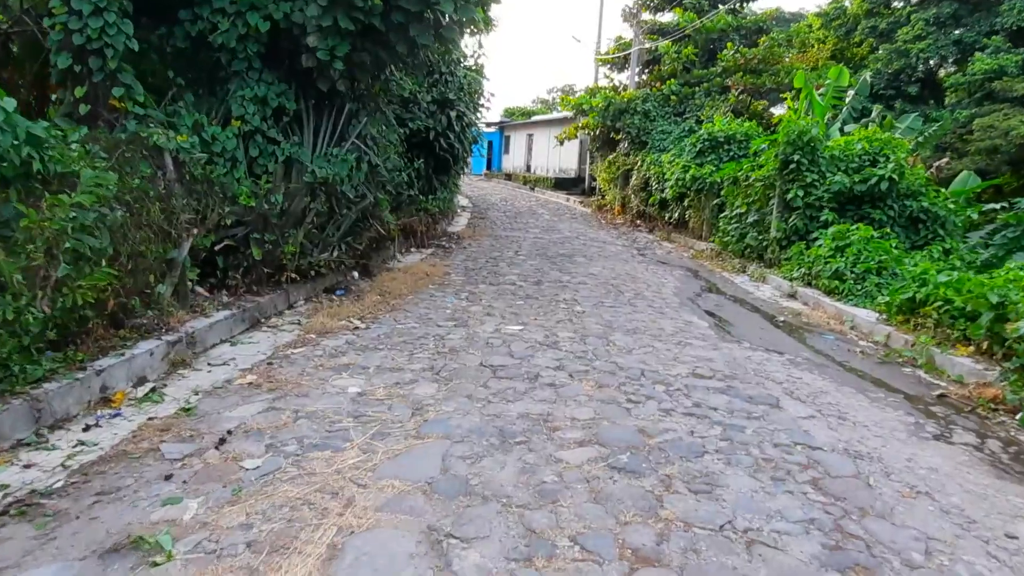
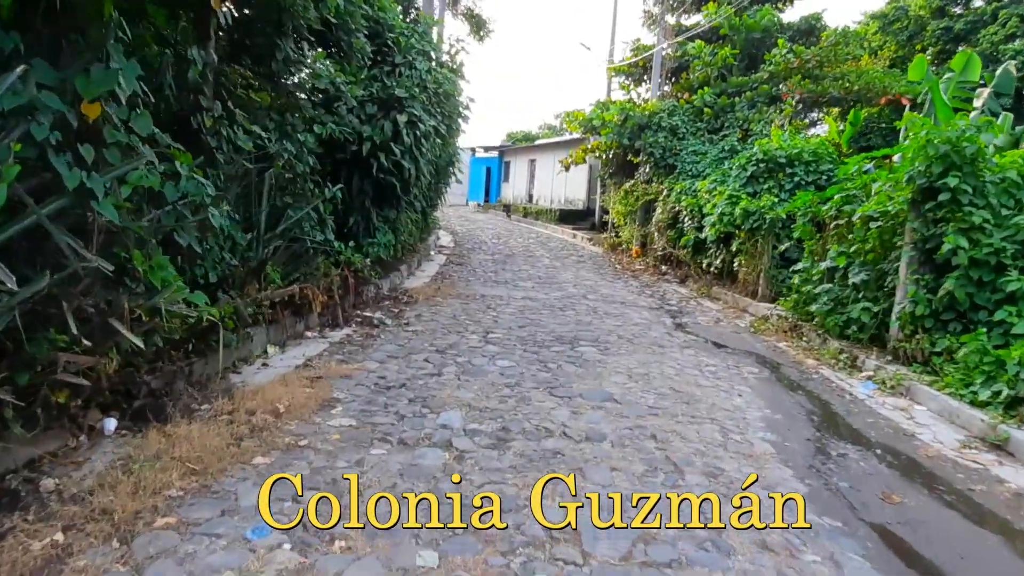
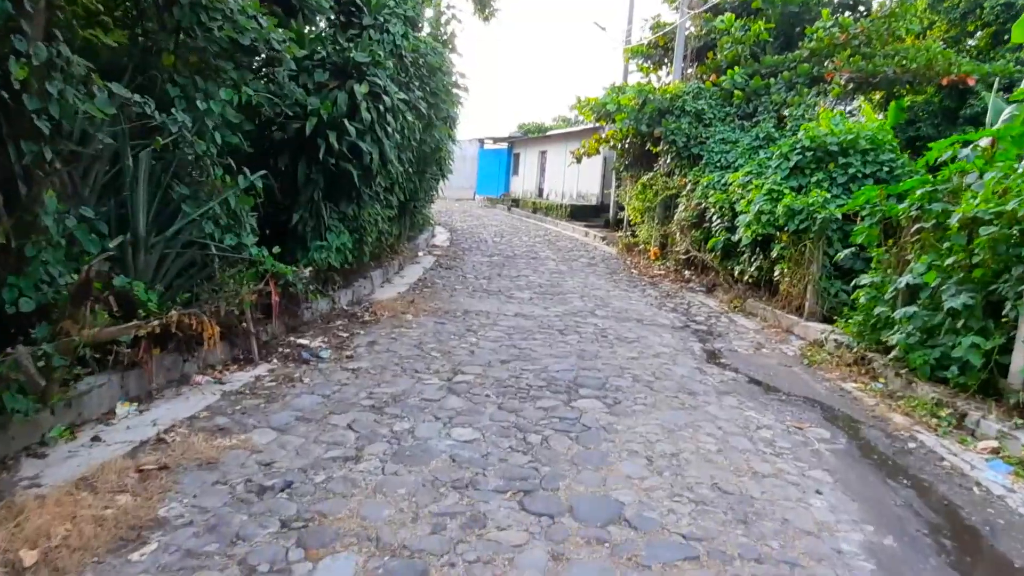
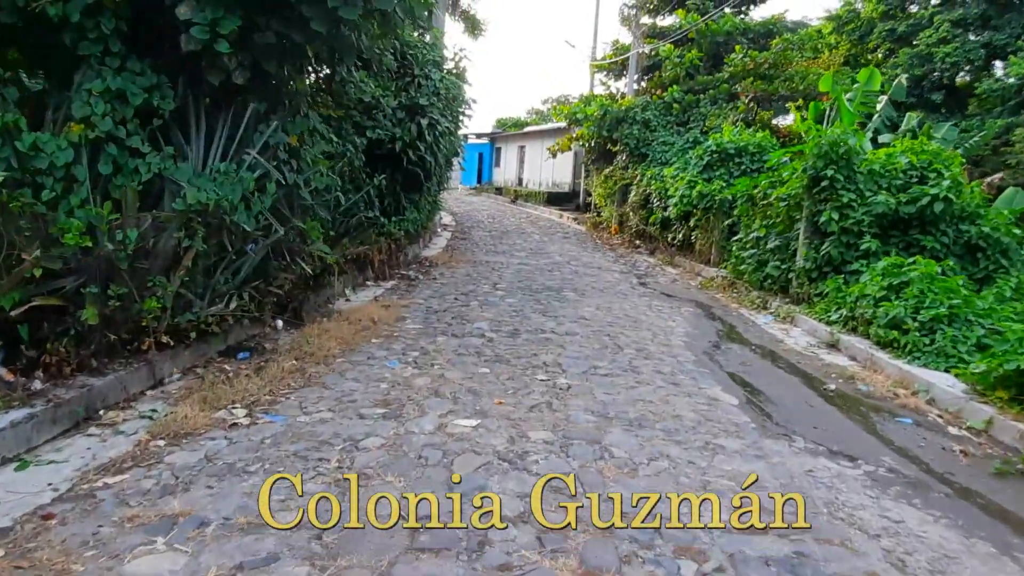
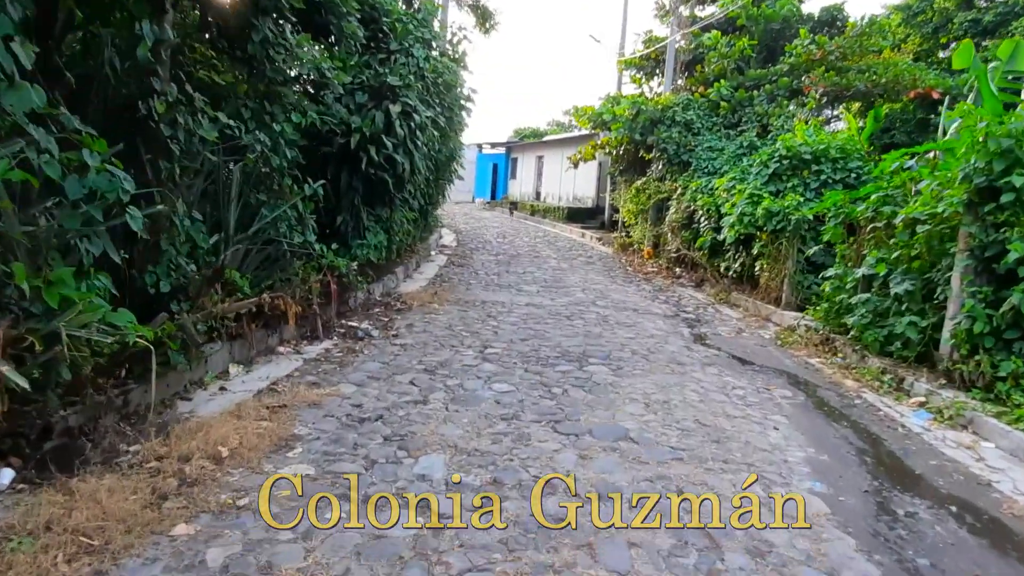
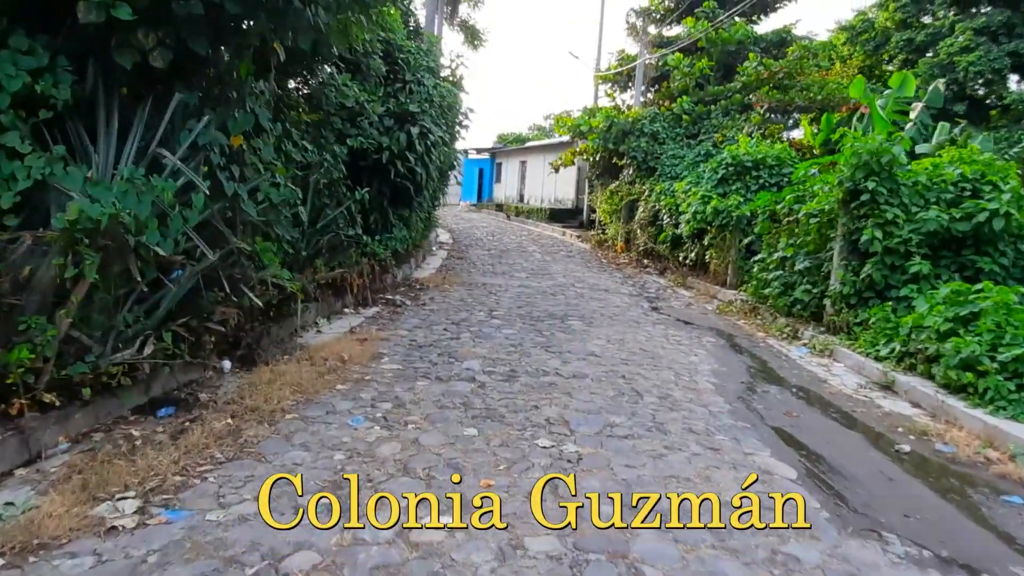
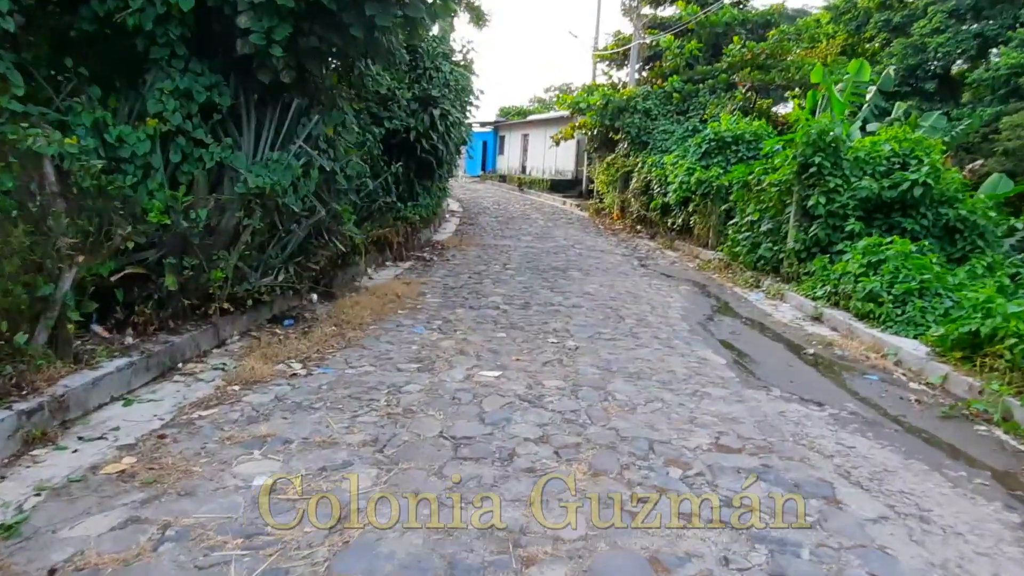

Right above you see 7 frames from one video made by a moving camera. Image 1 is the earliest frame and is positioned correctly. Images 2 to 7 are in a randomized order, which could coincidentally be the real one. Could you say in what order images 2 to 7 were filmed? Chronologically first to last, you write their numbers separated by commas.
7, 4, 6, 2, 5, 3
